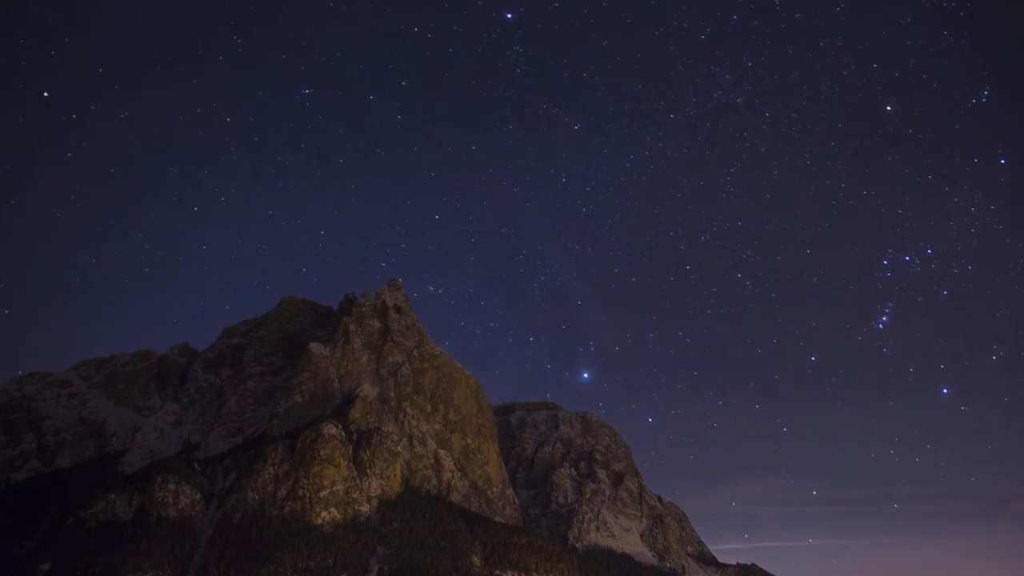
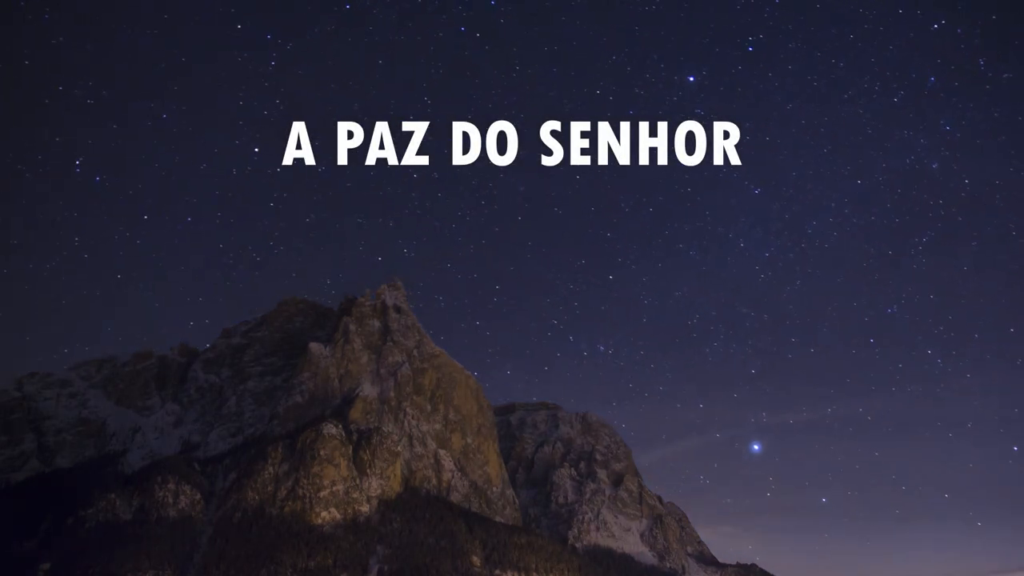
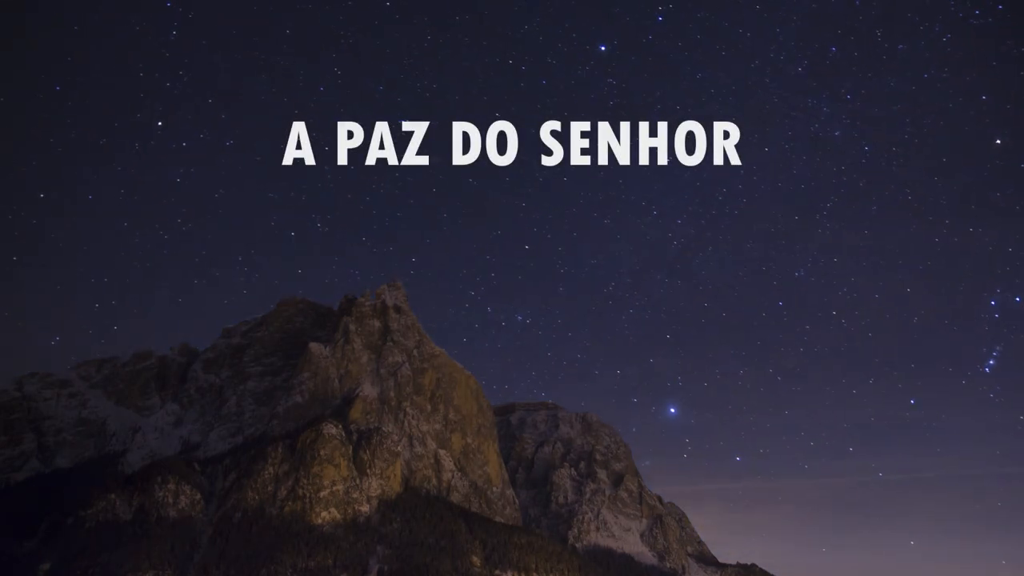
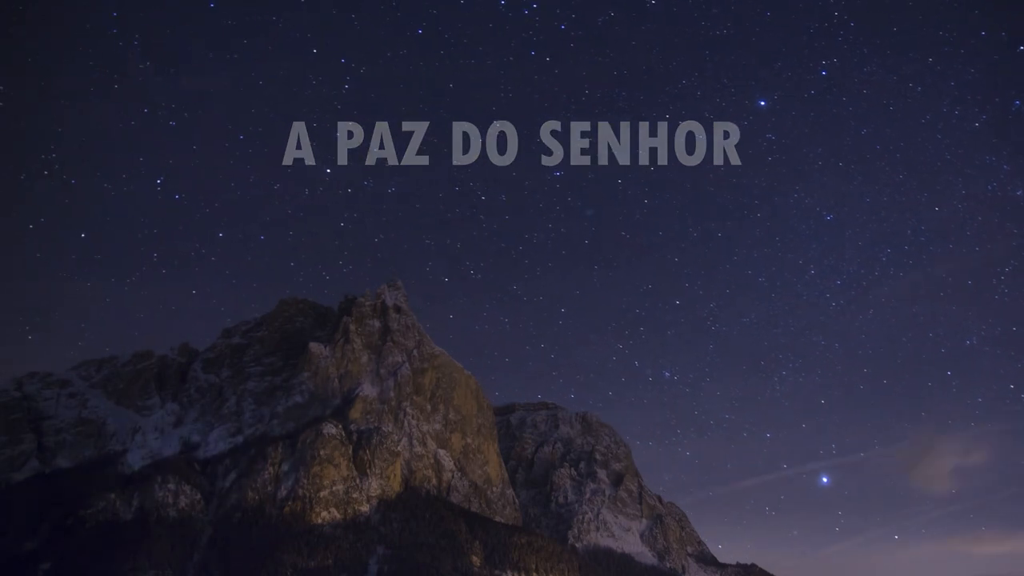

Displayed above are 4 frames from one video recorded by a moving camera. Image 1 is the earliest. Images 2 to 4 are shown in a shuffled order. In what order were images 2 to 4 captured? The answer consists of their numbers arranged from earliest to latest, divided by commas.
3, 2, 4
